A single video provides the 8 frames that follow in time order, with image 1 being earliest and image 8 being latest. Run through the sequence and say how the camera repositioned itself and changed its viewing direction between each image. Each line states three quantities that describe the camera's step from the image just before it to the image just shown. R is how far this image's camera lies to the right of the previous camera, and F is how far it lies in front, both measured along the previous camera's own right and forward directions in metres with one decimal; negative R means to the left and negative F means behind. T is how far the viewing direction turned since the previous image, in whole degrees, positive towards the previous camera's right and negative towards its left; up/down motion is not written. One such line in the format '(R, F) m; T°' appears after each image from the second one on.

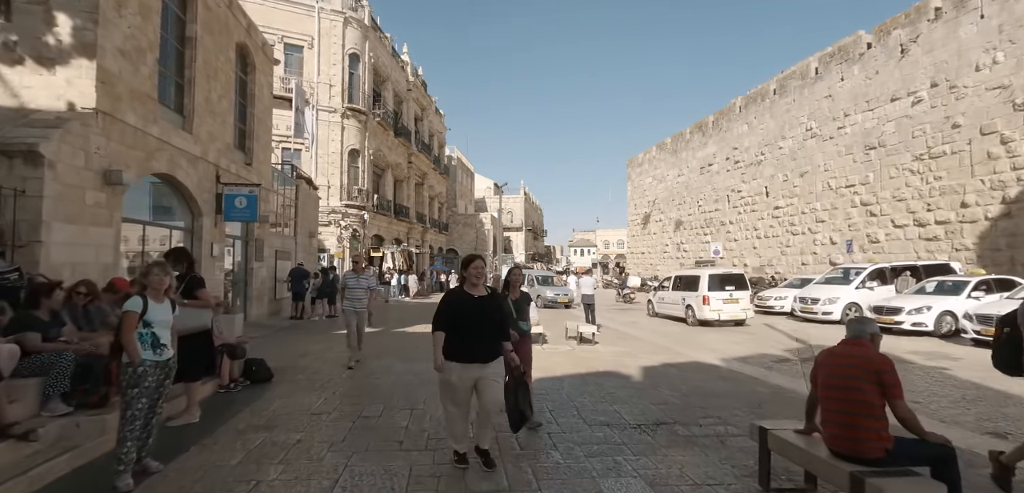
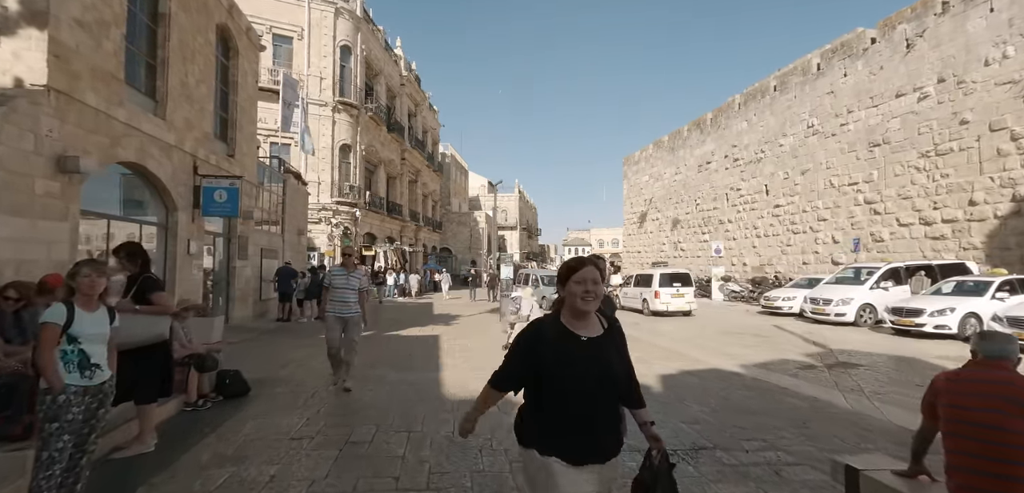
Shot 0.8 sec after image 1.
(-0.2, +0.6) m; +1°
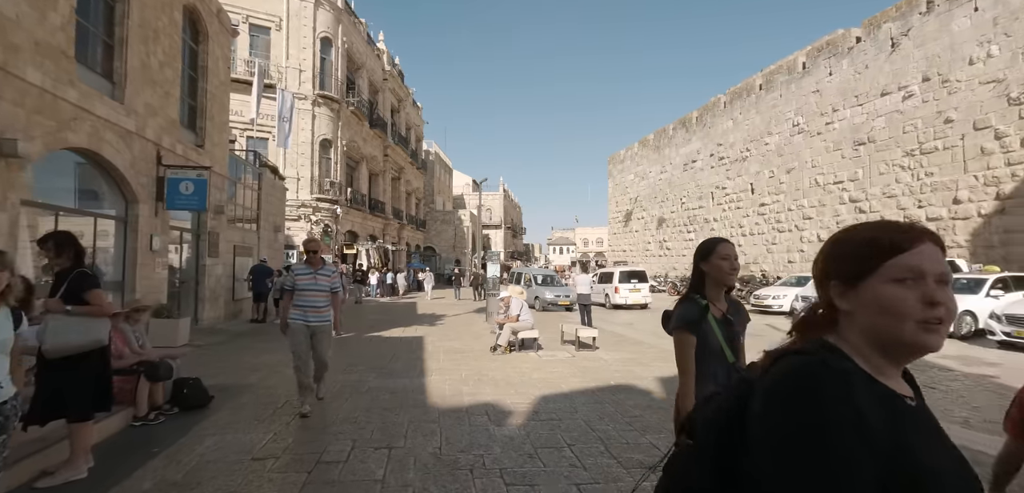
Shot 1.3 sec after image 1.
(-0.1, +0.4) m; +2°
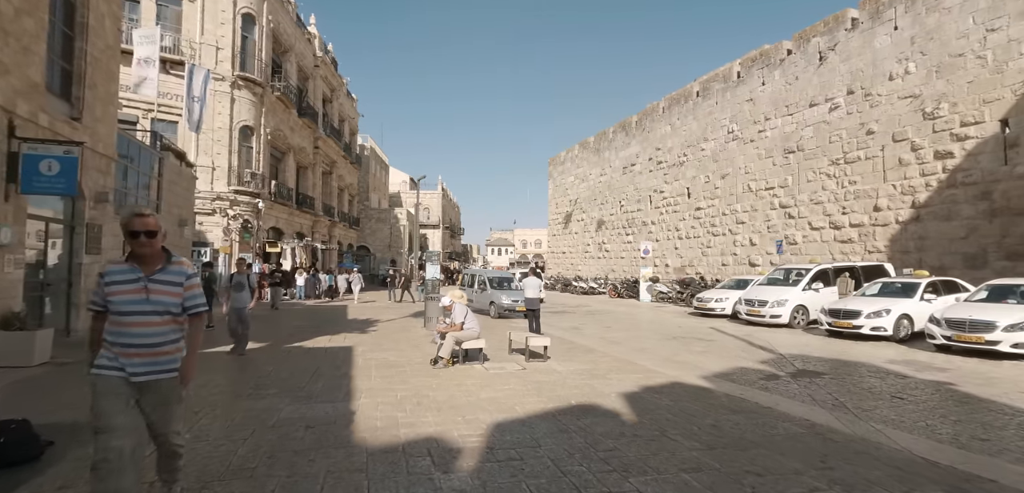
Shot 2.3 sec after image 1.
(-0.1, +0.9) m; +7°
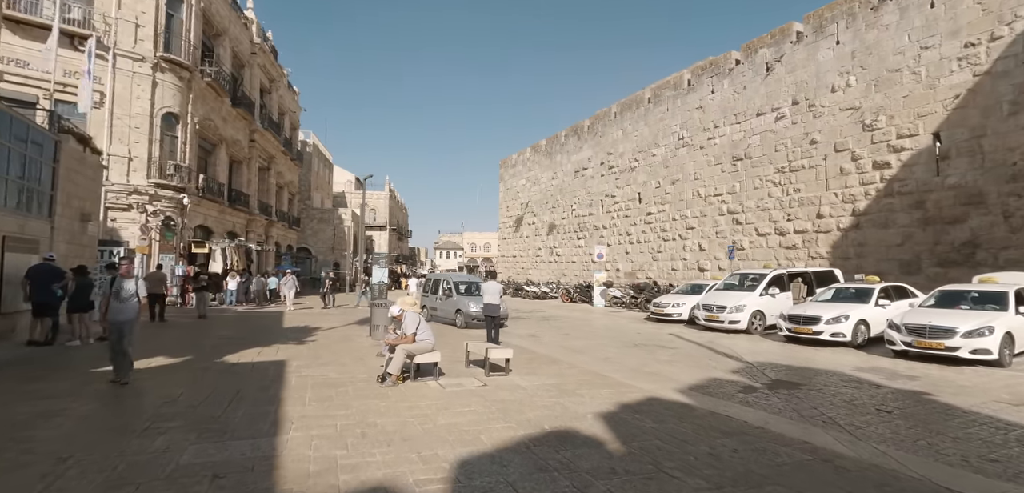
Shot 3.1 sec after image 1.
(-0.2, +0.8) m; +6°
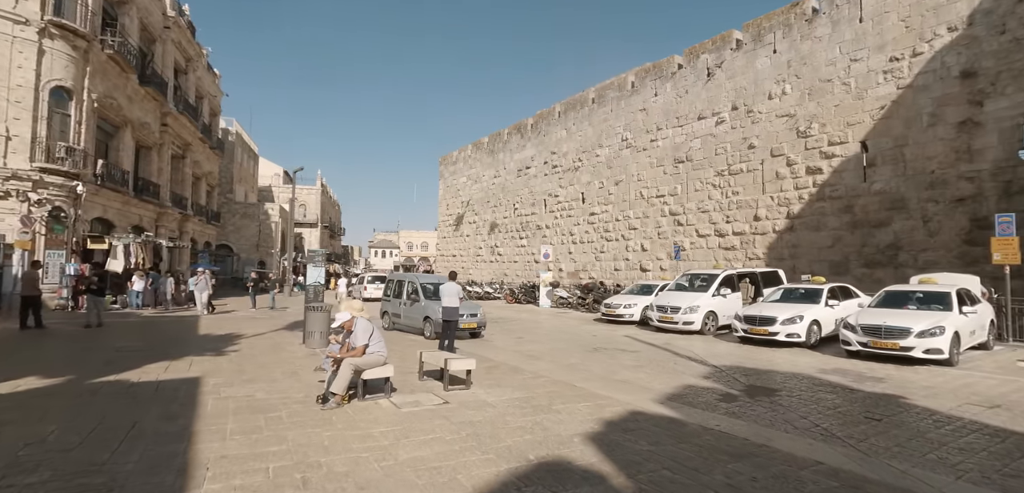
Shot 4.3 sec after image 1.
(-0.3, +0.8) m; +7°
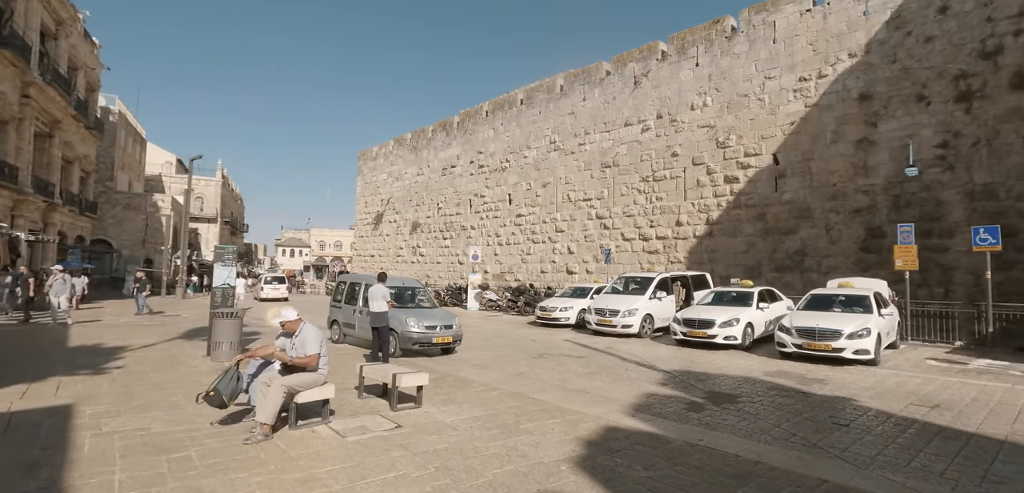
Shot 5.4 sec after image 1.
(-0.5, +0.6) m; +10°
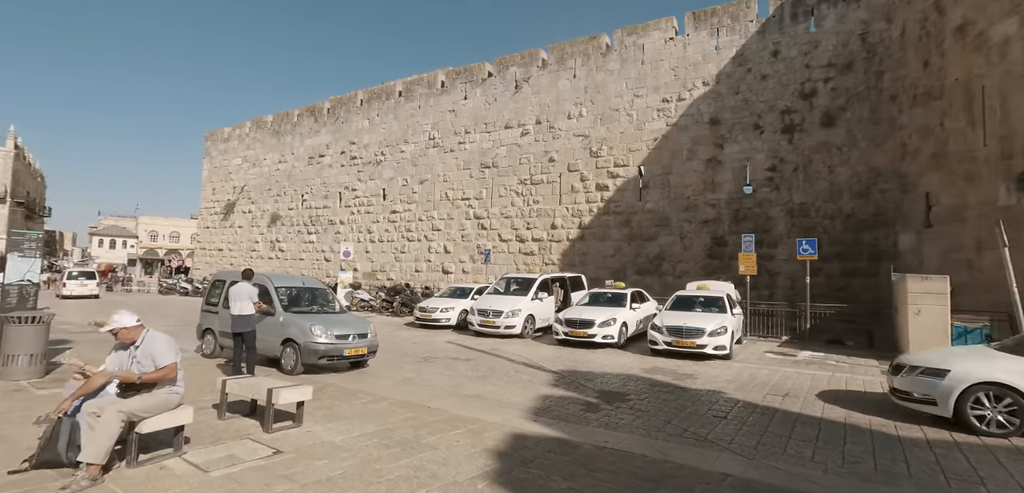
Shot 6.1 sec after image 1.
(-0.3, +0.4) m; +15°
